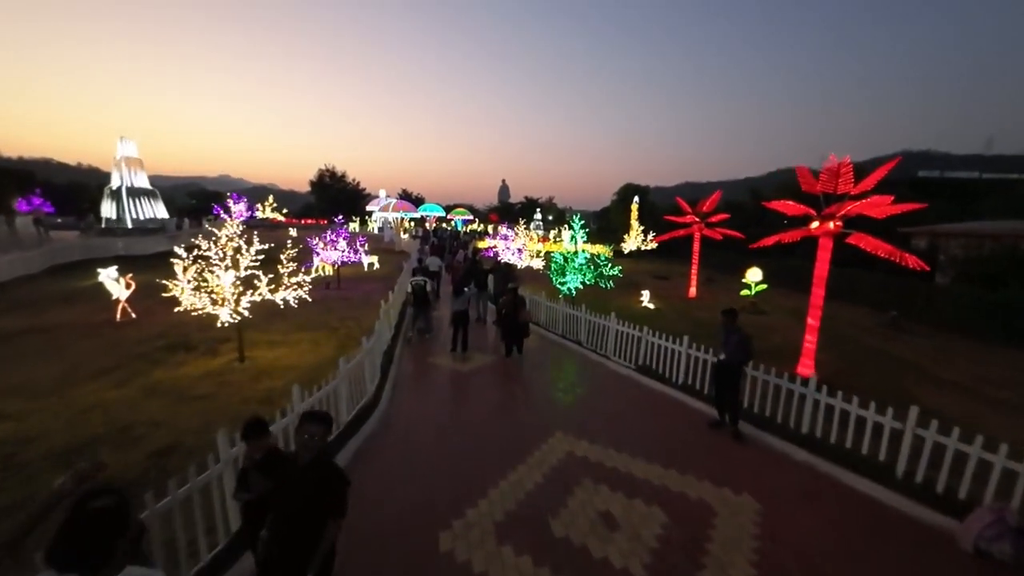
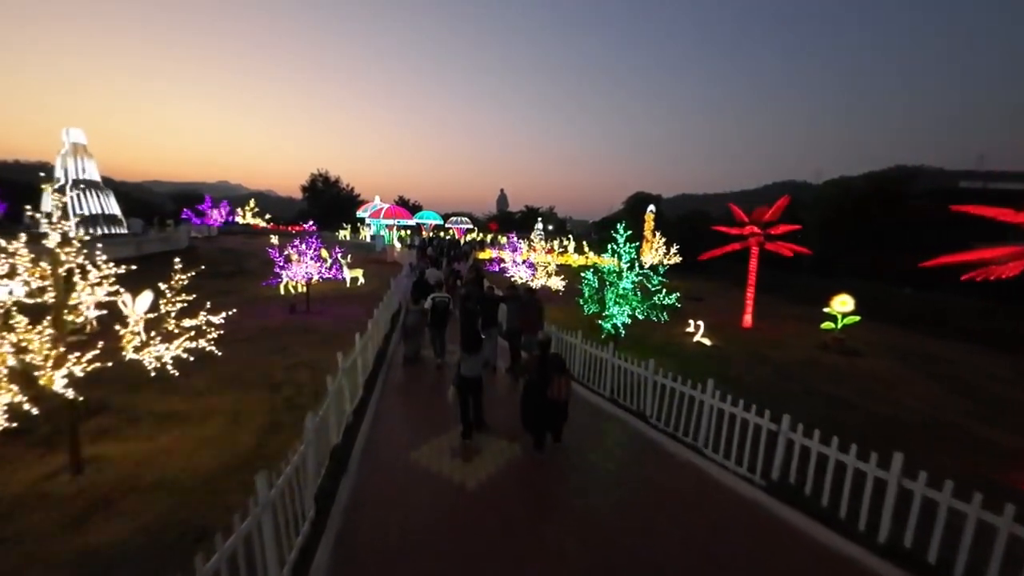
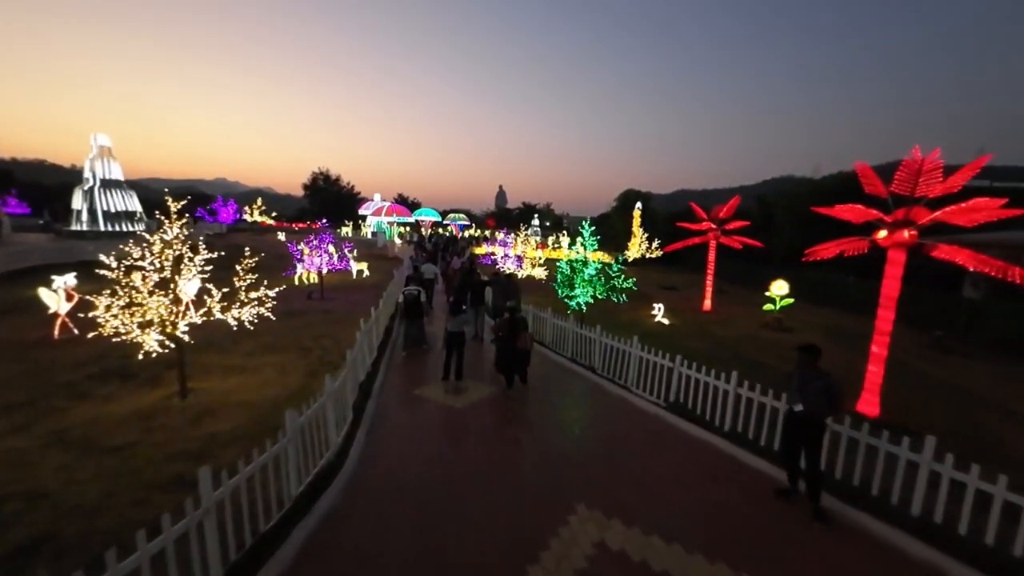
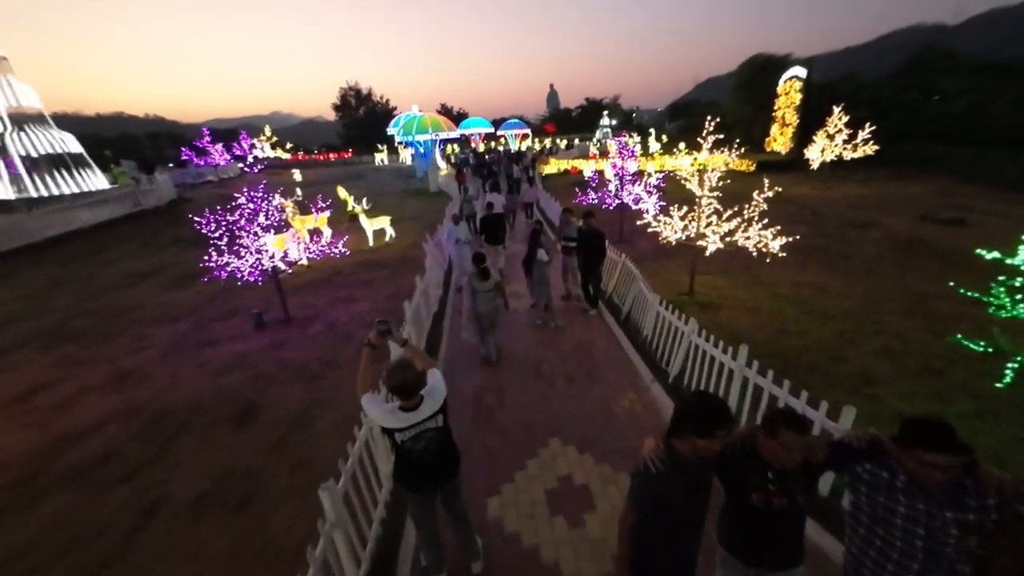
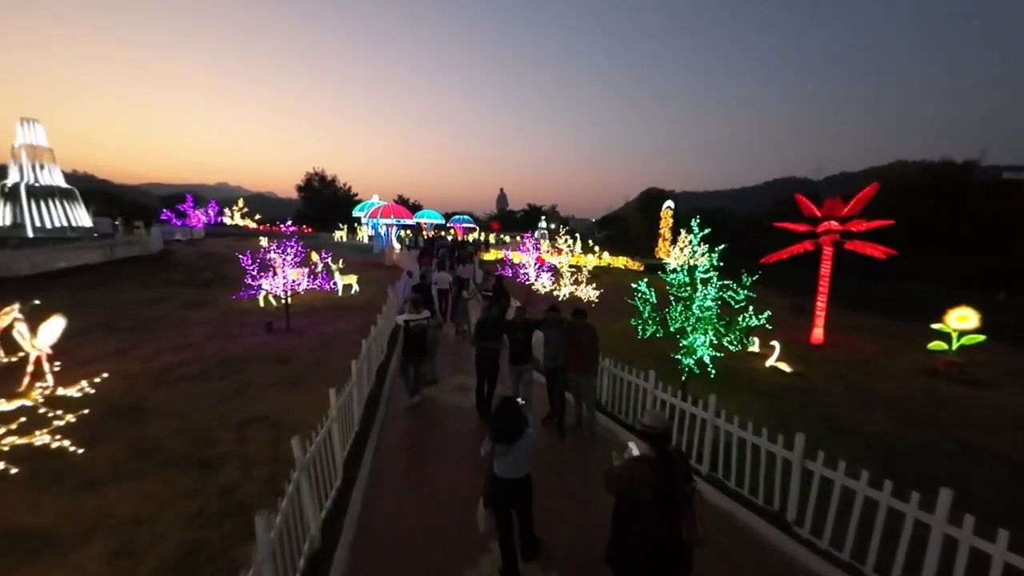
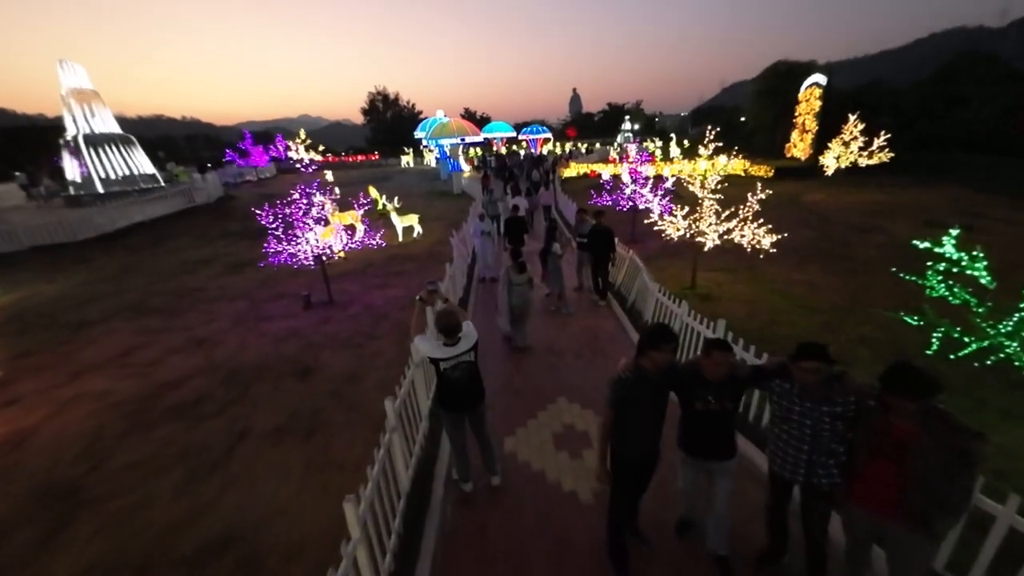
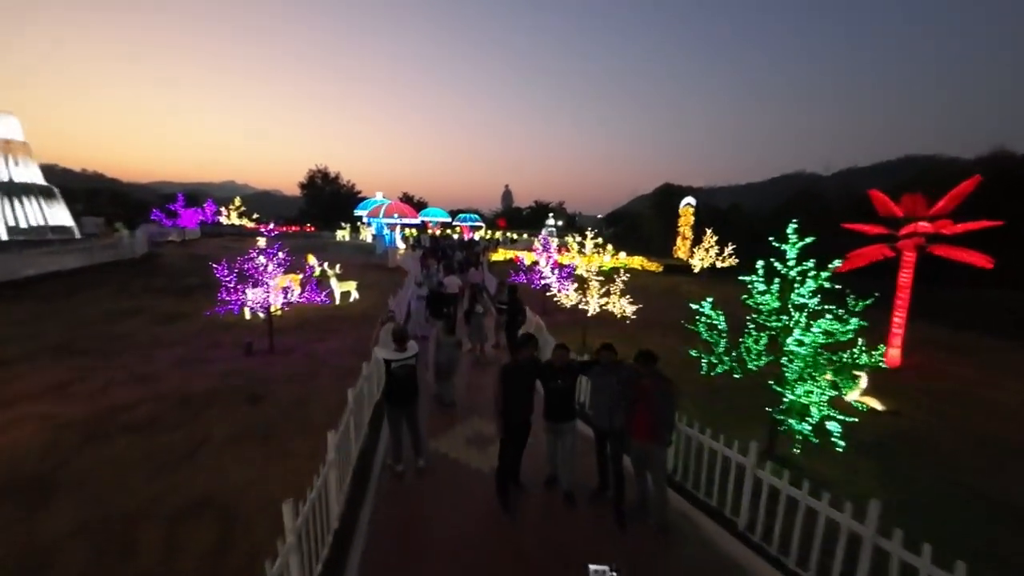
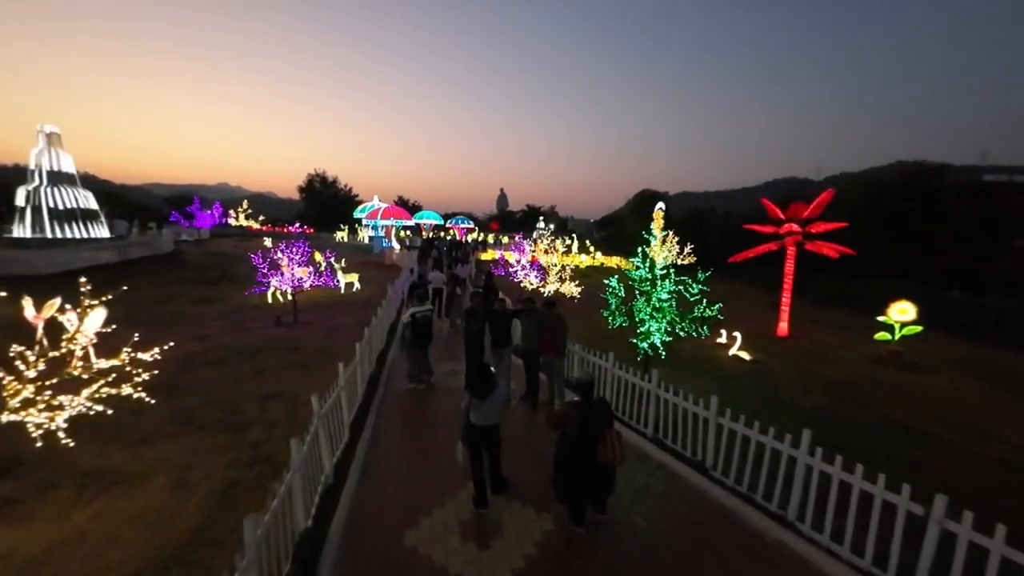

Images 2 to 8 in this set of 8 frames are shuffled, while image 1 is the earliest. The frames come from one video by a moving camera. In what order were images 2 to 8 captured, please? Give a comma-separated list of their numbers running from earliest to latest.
3, 2, 8, 5, 7, 6, 4
